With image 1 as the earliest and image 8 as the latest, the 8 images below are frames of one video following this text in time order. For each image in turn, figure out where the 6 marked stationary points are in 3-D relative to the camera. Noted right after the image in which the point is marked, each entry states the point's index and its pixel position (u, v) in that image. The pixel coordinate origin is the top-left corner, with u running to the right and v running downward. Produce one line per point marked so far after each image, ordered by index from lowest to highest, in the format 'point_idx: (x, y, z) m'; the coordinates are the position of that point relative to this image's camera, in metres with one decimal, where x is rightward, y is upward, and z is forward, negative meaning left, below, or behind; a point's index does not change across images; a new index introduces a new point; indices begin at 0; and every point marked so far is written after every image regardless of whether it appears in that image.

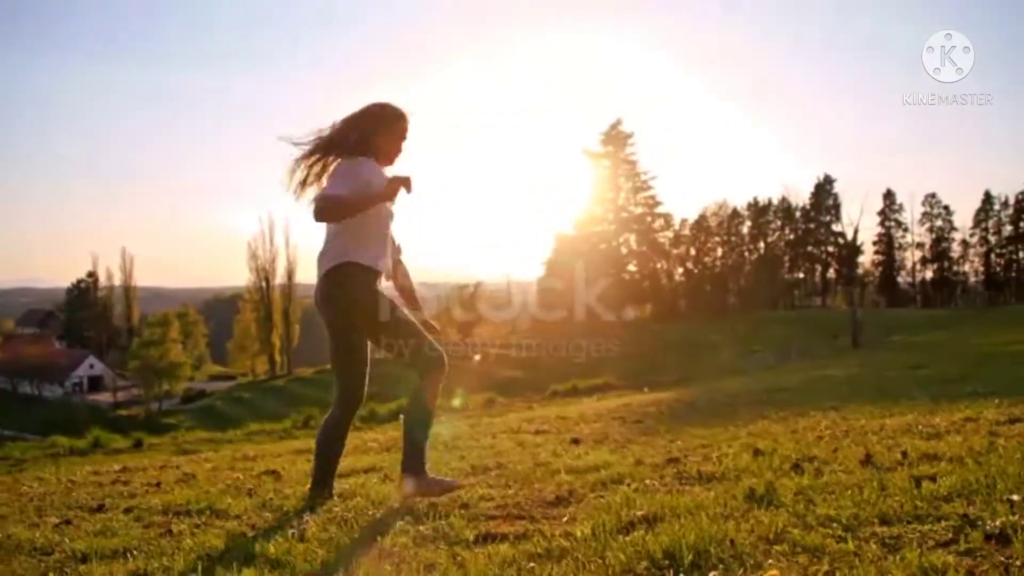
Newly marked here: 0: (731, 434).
0: (+2.0, -1.3, +8.3) m
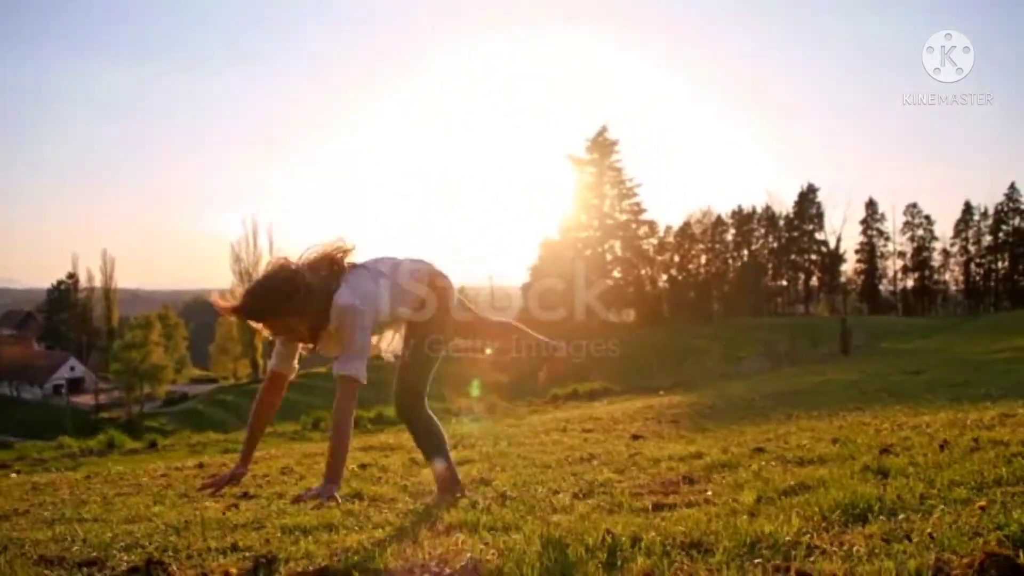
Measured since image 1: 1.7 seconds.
0: (+2.7, -1.4, +9.2) m
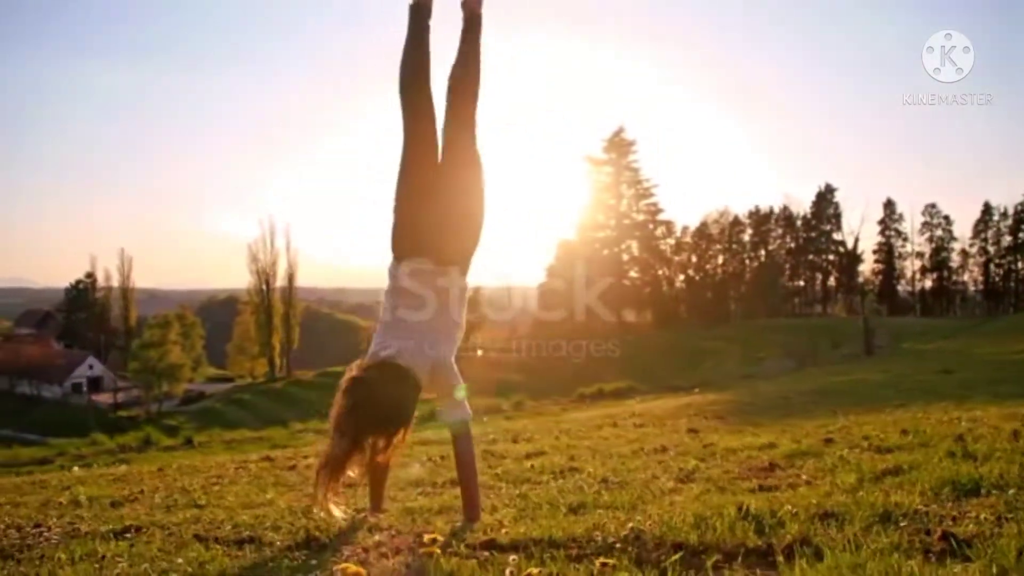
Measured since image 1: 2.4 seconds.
0: (+3.4, -1.4, +9.6) m
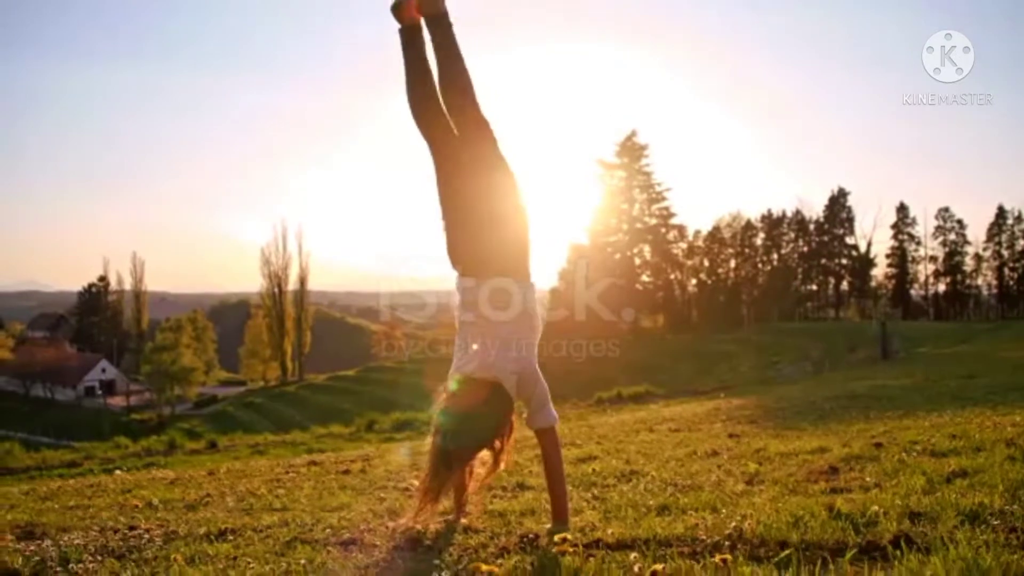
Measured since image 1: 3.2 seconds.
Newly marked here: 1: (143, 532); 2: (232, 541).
0: (+3.9, -1.5, +9.8) m
1: (-2.3, -1.5, +5.9) m
2: (-1.6, -1.4, +5.3) m
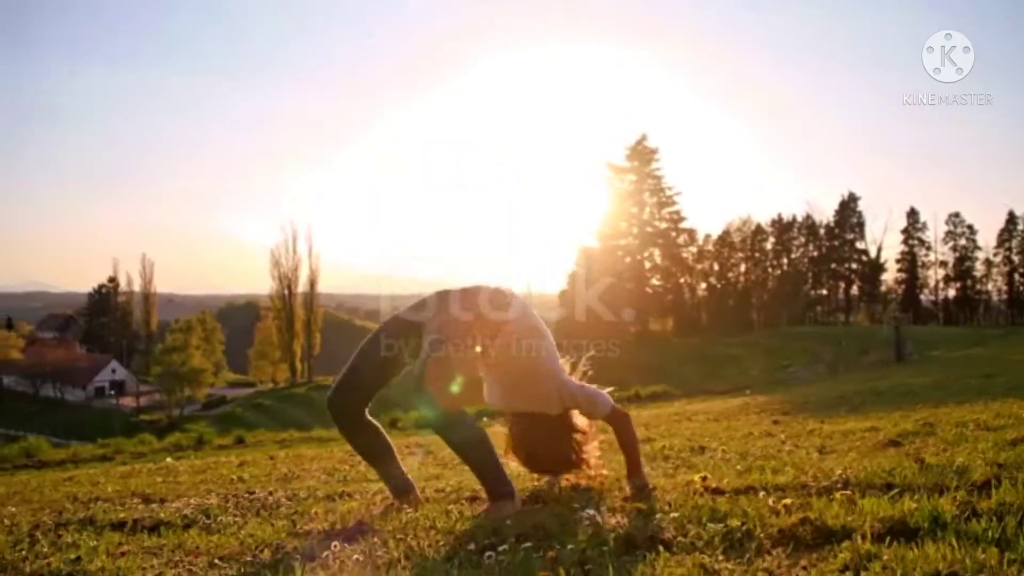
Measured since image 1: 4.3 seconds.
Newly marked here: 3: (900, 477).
0: (+4.5, -1.4, +10.3) m
1: (-1.7, -1.4, +6.4) m
2: (-1.0, -1.3, +5.8) m
3: (+1.7, -0.8, +4.2) m
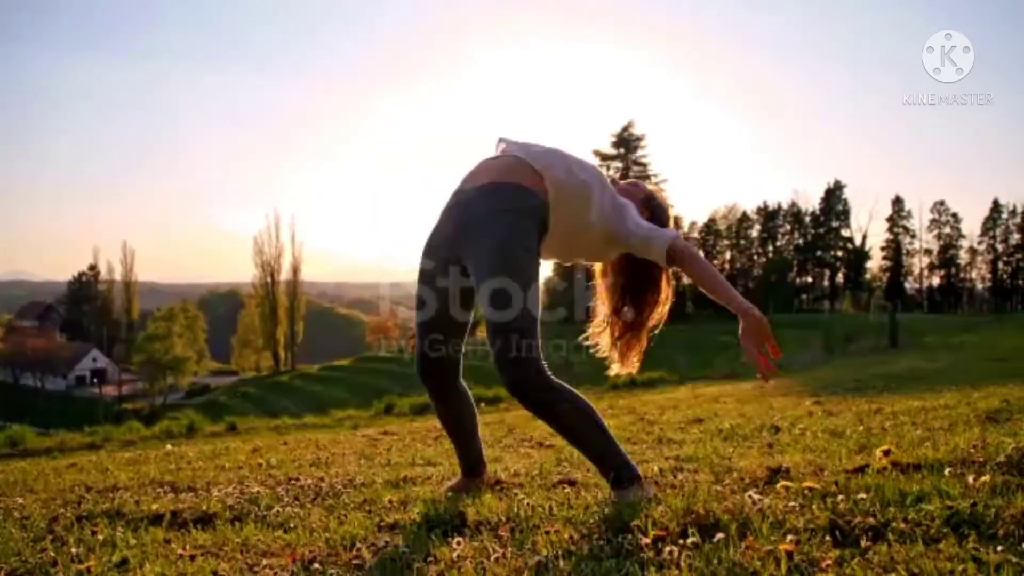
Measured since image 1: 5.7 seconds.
0: (+4.9, -1.1, +9.7) m
1: (-1.3, -1.2, +5.7) m
2: (-0.5, -1.1, +5.1) m
3: (+2.2, -0.6, +3.6) m
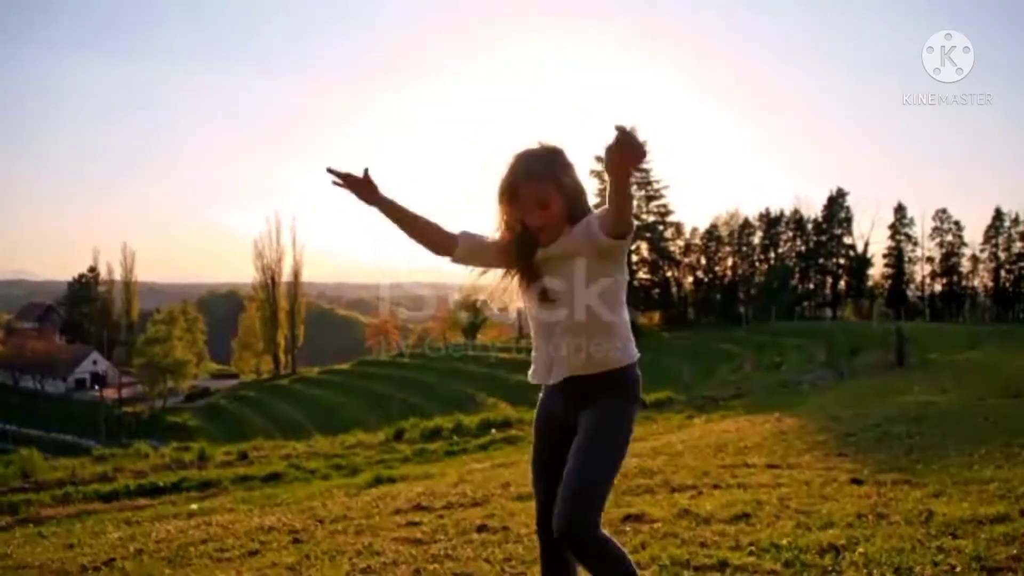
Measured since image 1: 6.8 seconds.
0: (+5.3, -2.1, +9.6) m
1: (-0.8, -2.1, +5.6) m
2: (-0.1, -2.0, +5.0) m
3: (+2.7, -1.6, +3.5) m
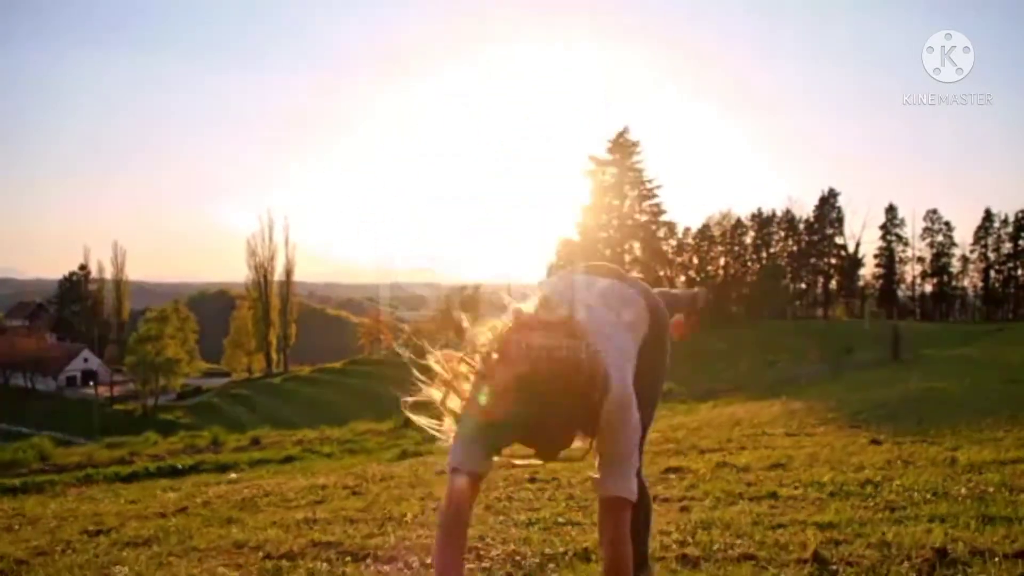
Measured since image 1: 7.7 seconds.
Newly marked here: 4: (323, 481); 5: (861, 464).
0: (+5.9, -1.7, +10.3) m
1: (-0.2, -1.7, +6.3) m
2: (+0.5, -1.6, +5.7) m
3: (+3.3, -1.2, +4.2) m
4: (-2.6, -2.6, +12.9) m
5: (+3.4, -1.8, +9.1) m
